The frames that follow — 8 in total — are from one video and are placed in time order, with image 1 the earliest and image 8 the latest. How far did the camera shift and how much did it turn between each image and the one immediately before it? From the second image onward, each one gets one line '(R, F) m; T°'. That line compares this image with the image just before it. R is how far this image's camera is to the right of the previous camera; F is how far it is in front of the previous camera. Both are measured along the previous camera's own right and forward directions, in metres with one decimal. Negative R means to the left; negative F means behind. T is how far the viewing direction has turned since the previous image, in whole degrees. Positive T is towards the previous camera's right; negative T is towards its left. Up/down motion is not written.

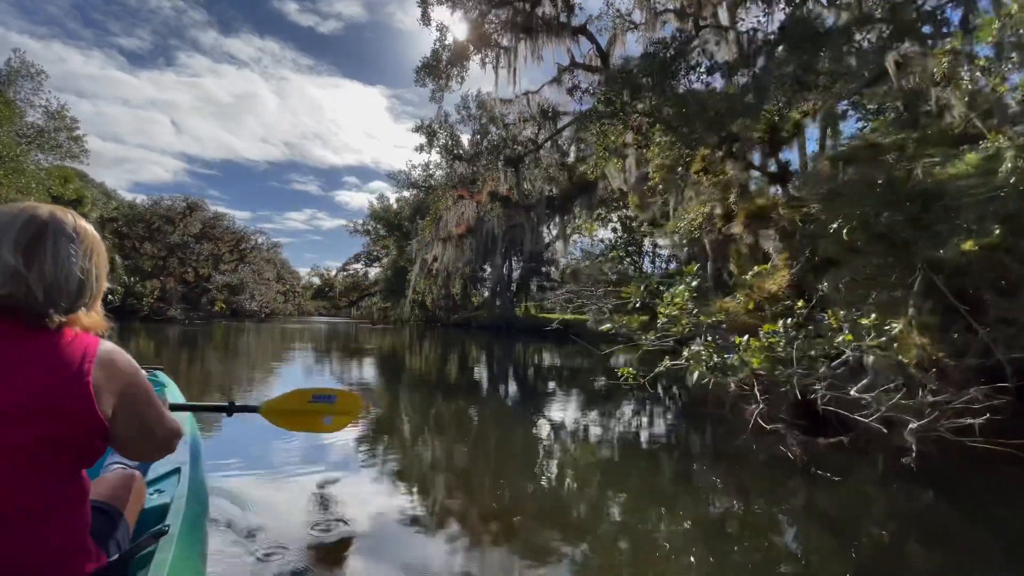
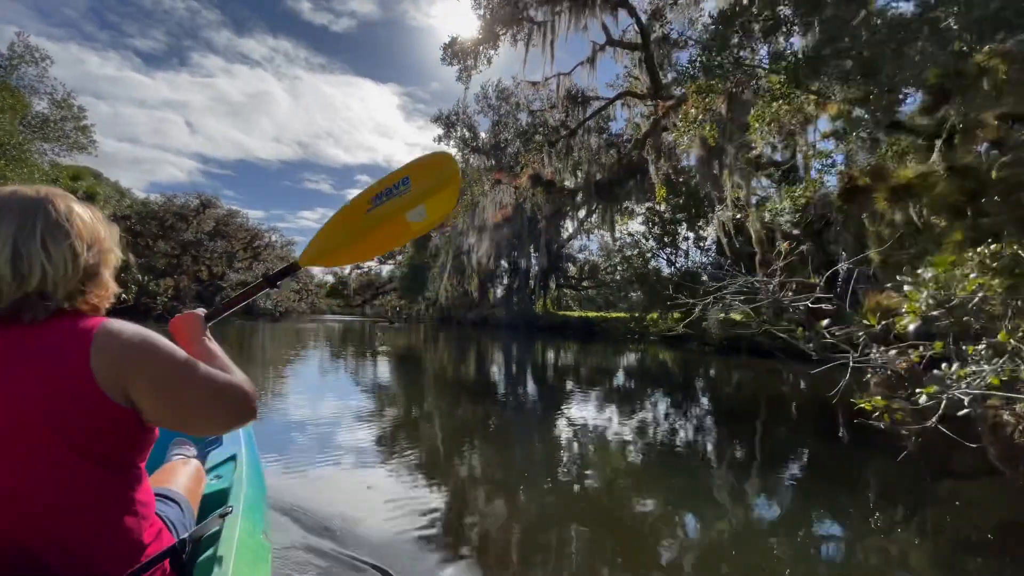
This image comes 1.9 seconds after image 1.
(-0.4, +0.7) m; -1°
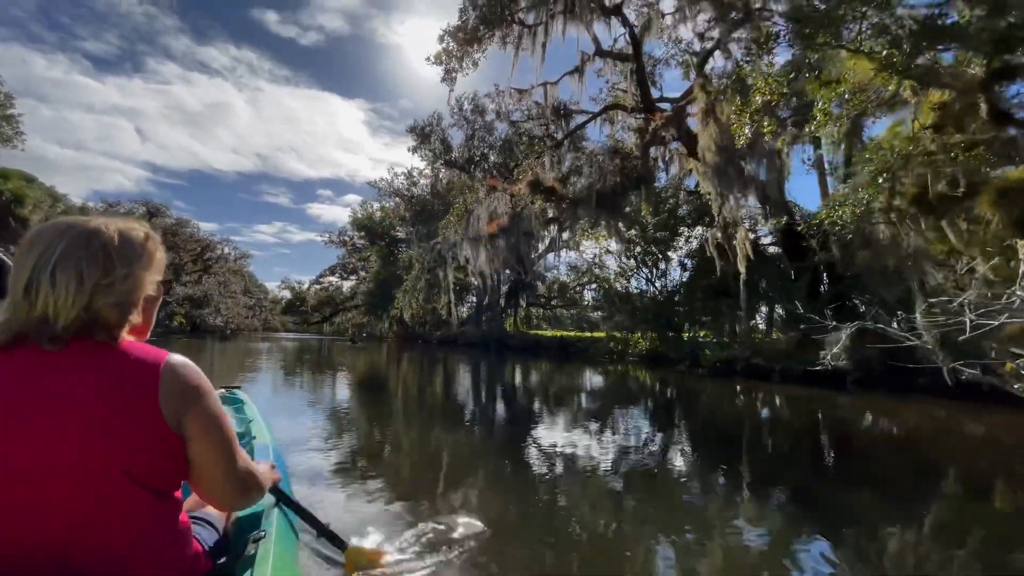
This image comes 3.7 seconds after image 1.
(-0.3, +0.7) m; +4°
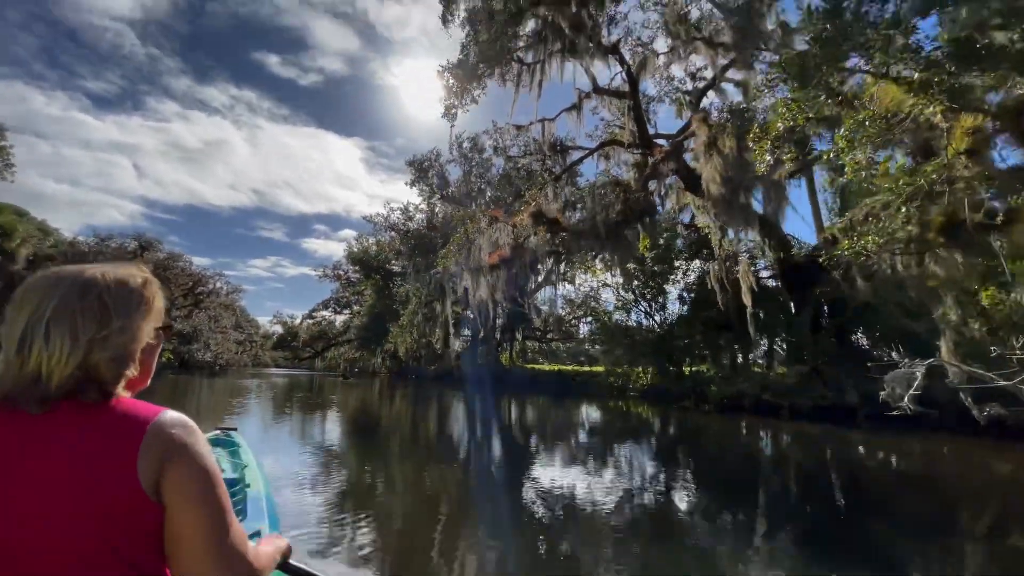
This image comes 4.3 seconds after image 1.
(-0.1, +0.2) m; +1°
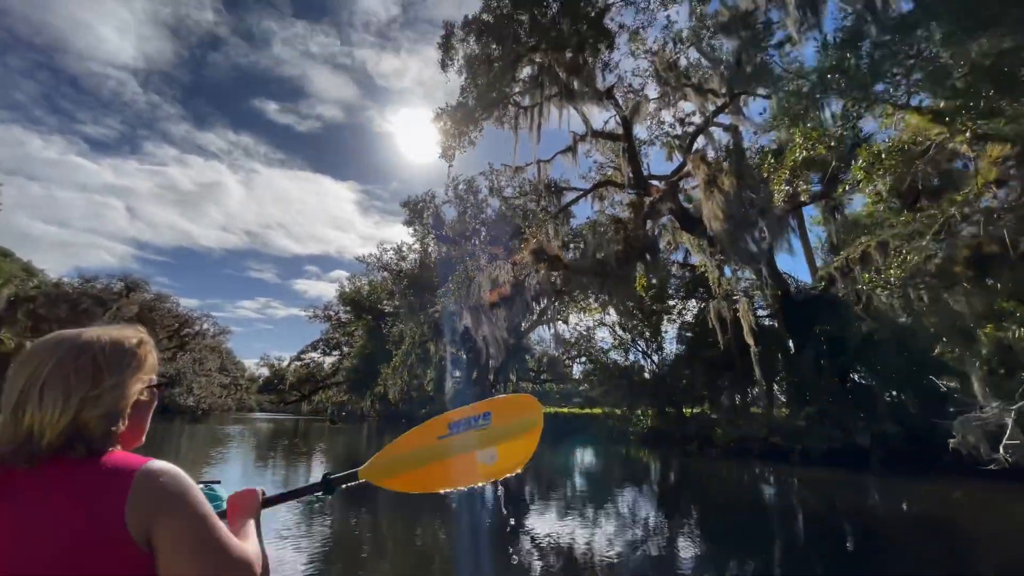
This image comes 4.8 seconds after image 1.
(-0.1, +0.2) m; +1°
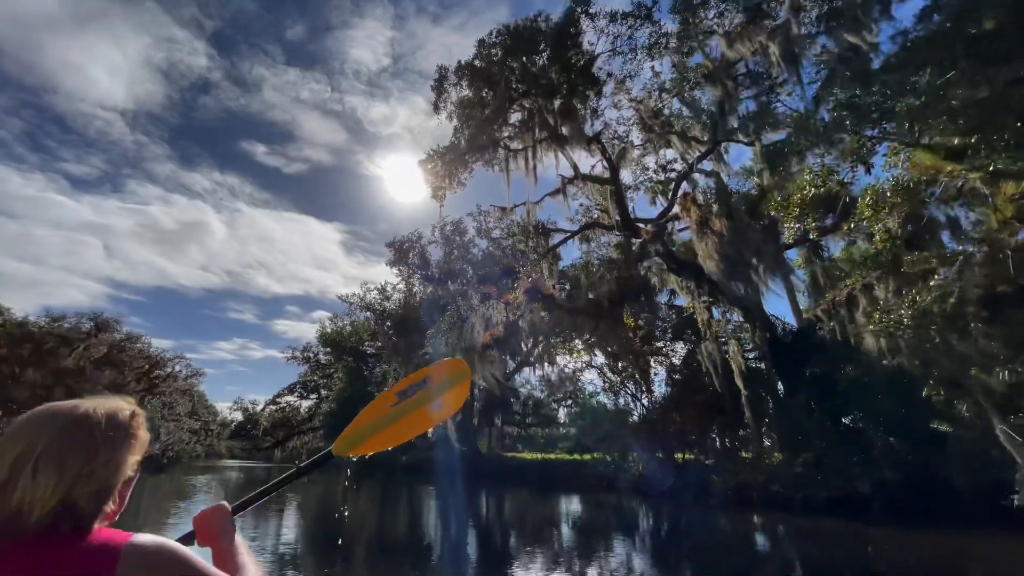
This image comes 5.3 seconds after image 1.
(-0.1, +0.1) m; +2°
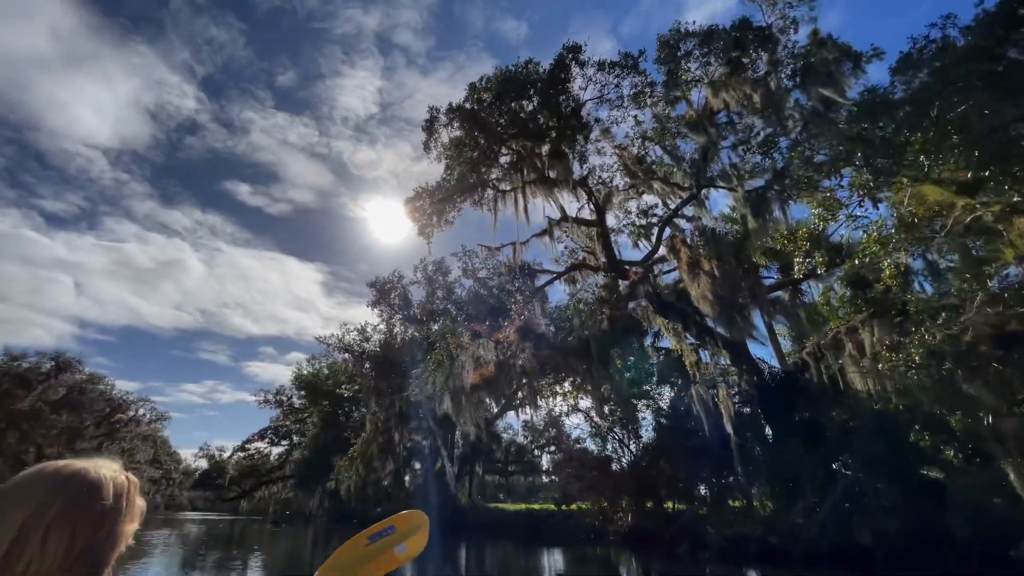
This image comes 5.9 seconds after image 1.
(-0.1, +0.1) m; +2°
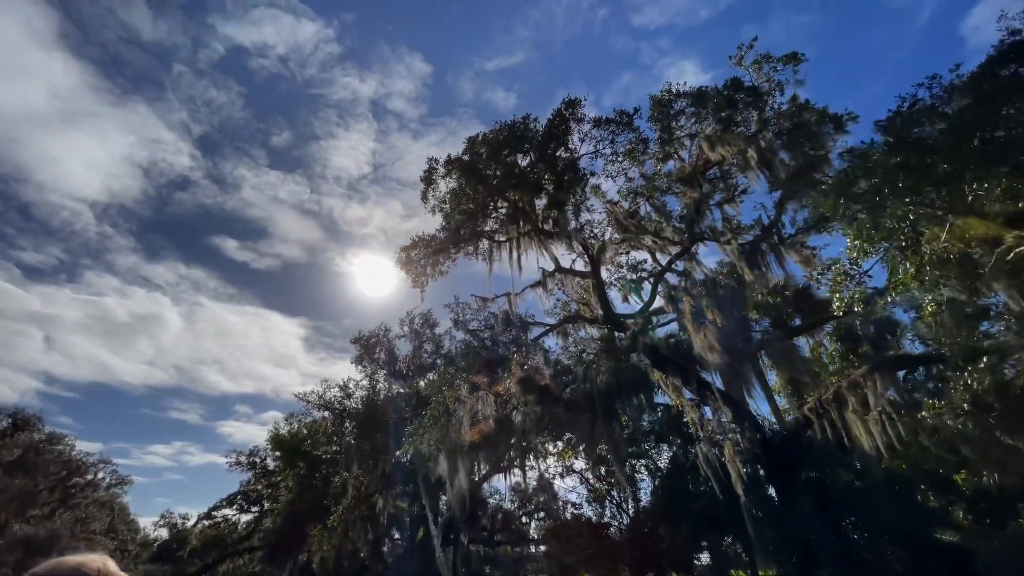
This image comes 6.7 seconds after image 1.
(-0.2, +0.2) m; +2°
